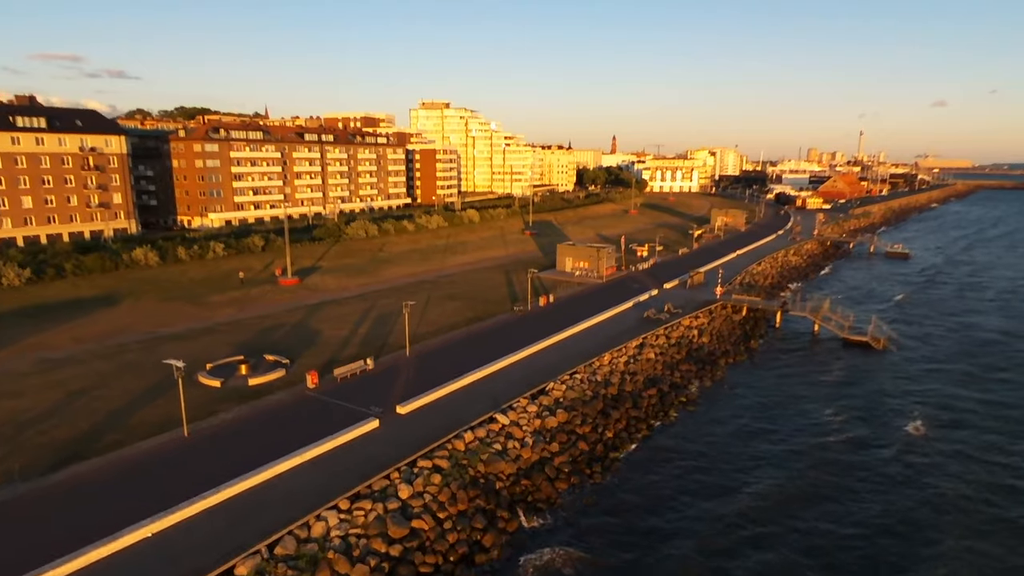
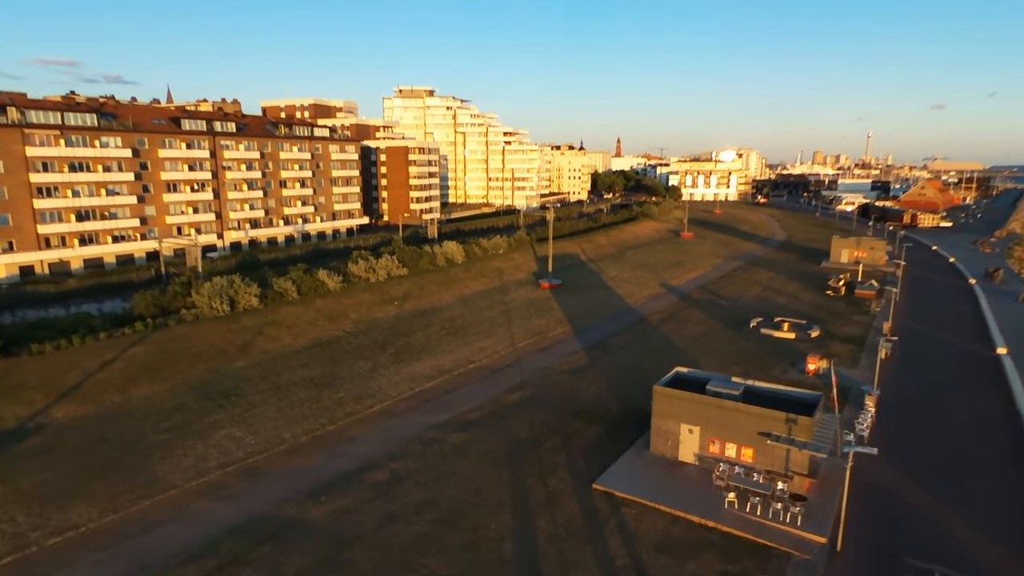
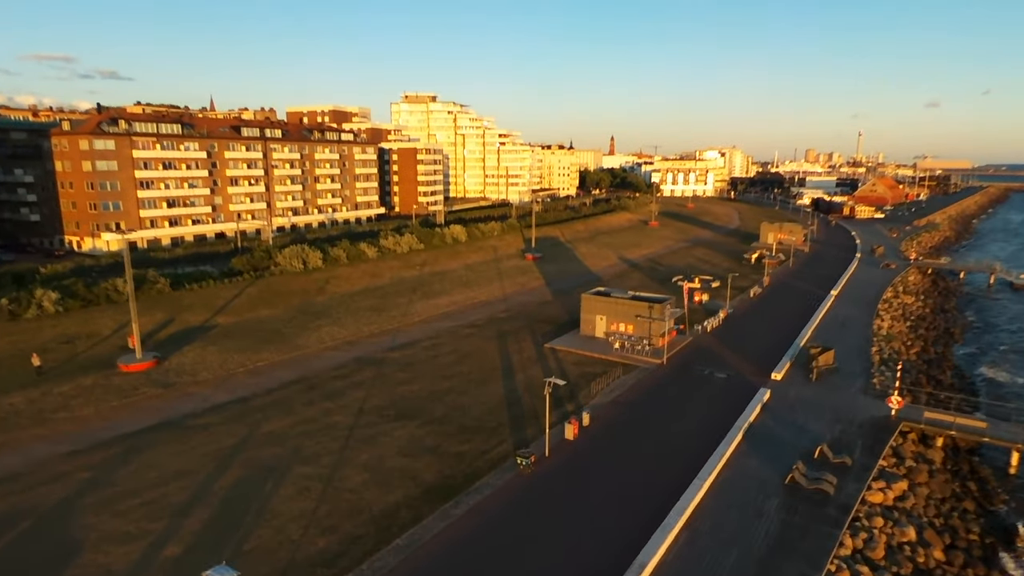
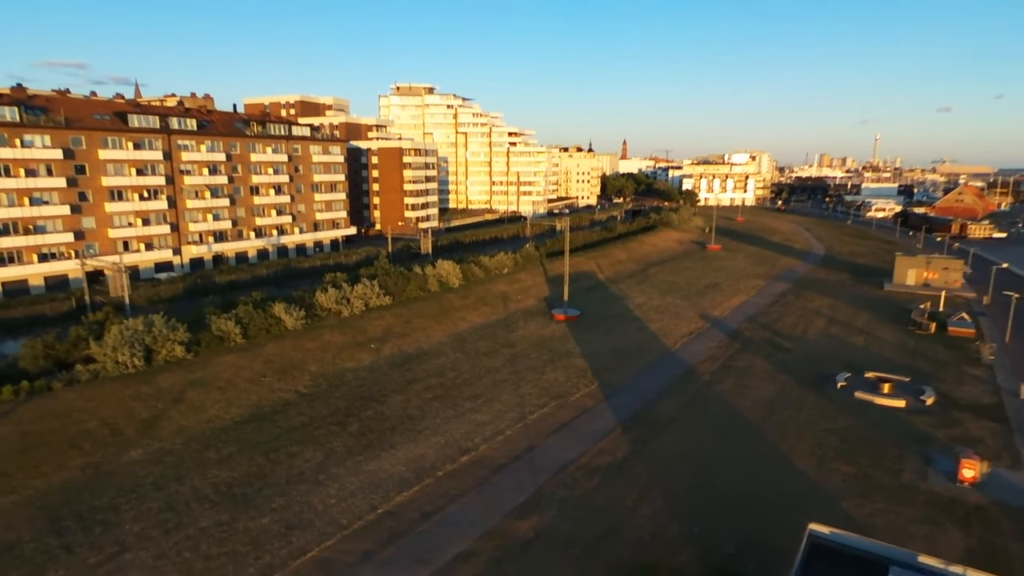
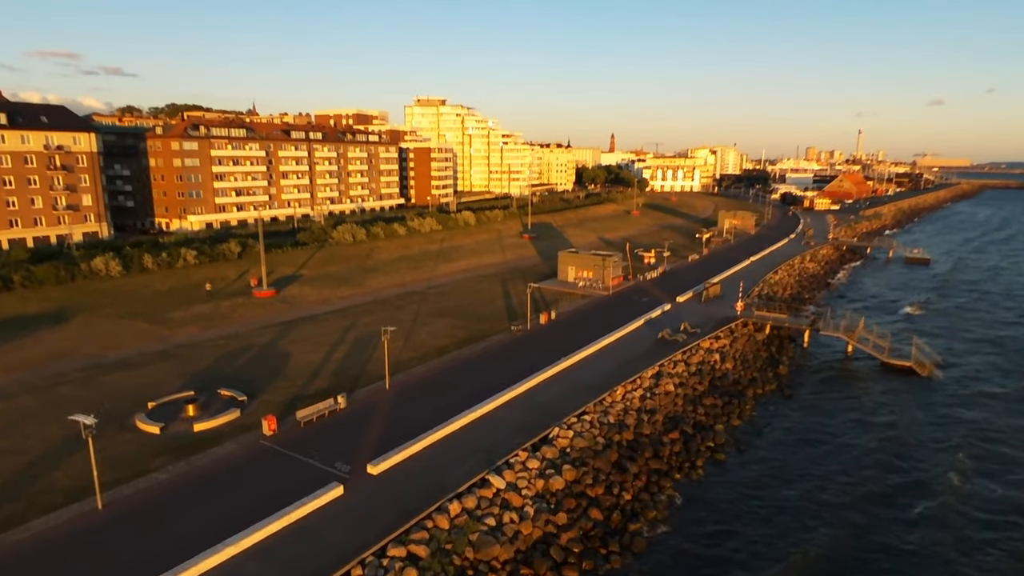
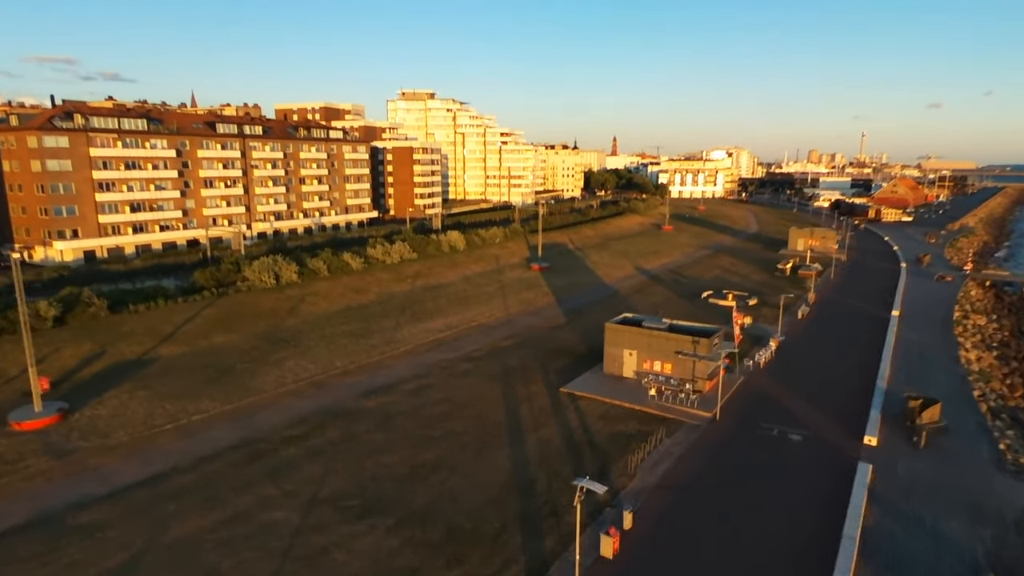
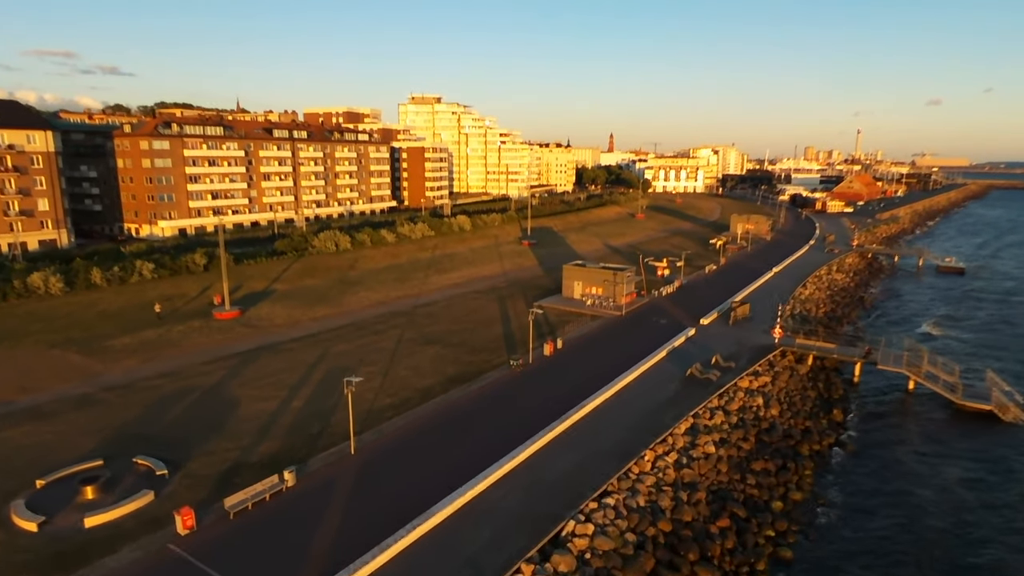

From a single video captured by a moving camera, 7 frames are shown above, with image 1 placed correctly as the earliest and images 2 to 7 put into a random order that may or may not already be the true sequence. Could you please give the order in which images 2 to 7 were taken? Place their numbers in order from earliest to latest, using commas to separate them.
5, 7, 3, 6, 2, 4
